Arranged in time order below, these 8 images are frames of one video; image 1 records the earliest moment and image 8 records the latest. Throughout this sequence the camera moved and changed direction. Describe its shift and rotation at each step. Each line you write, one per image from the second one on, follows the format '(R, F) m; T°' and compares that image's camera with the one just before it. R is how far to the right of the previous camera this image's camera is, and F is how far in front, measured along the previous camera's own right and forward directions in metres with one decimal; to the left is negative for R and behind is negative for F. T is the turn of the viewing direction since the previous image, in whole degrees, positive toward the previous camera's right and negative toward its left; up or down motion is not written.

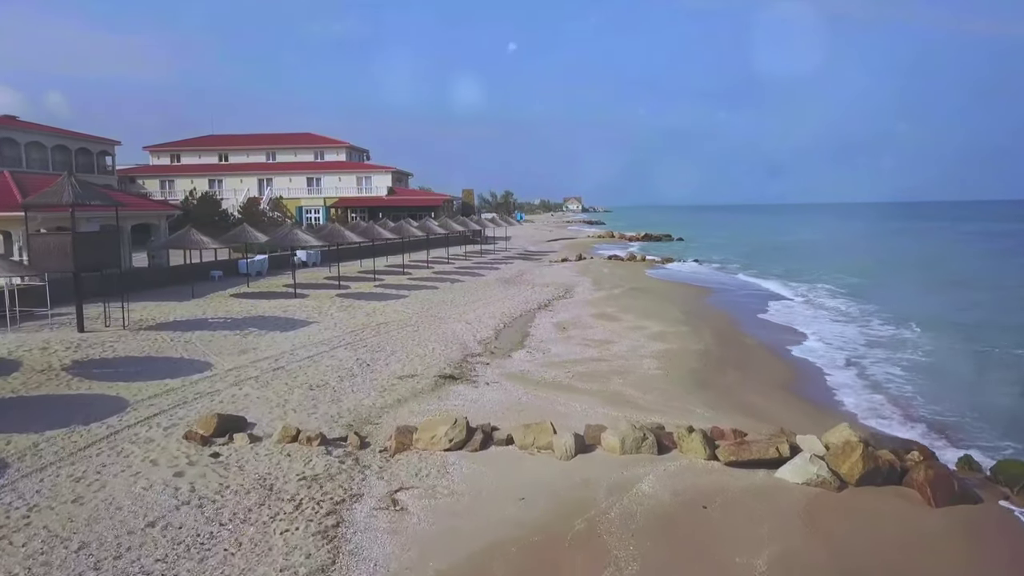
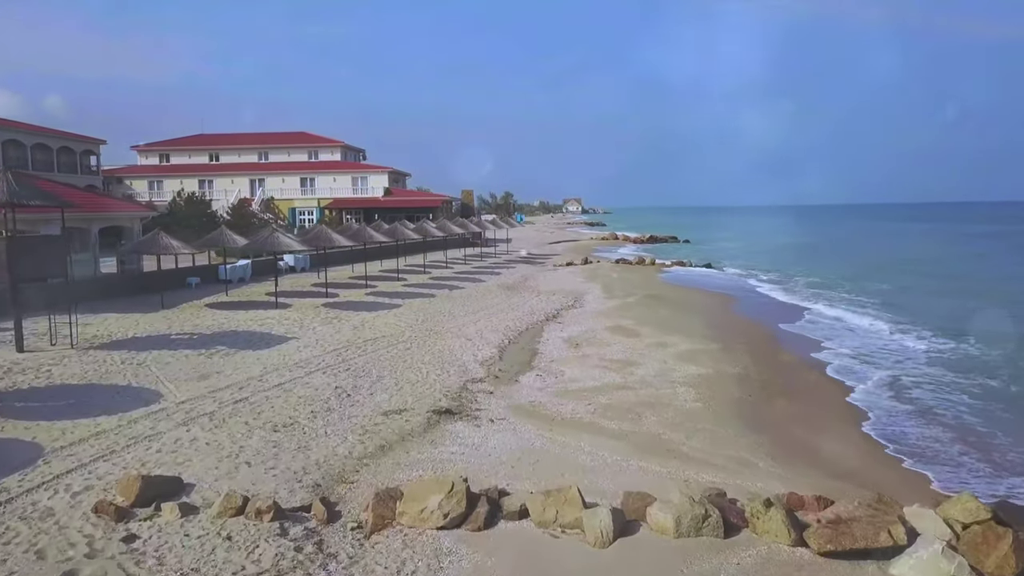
(-0.1, +2.3) m; 0°
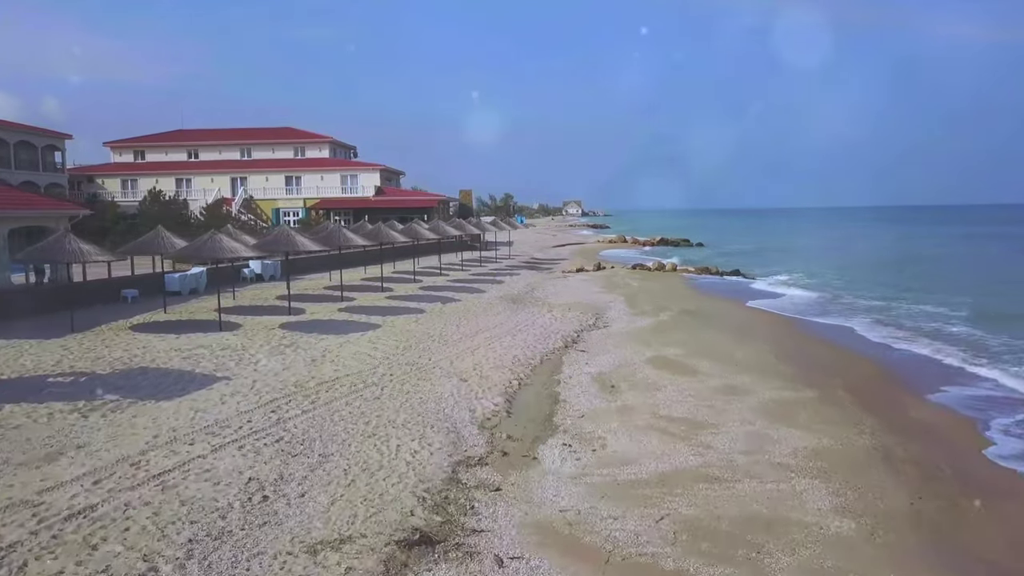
(-0.2, +4.6) m; 0°
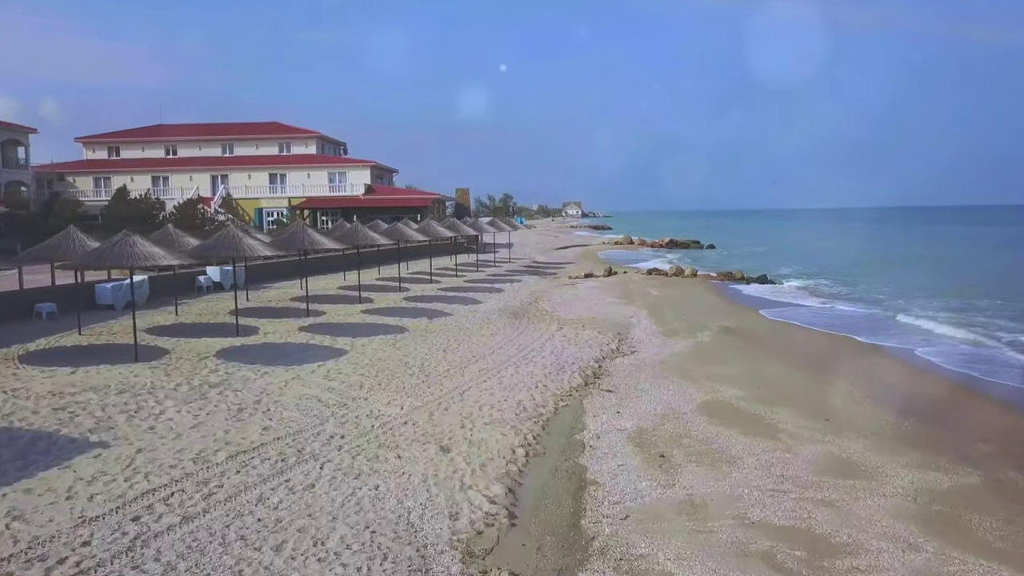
(0.0, +3.9) m; 0°
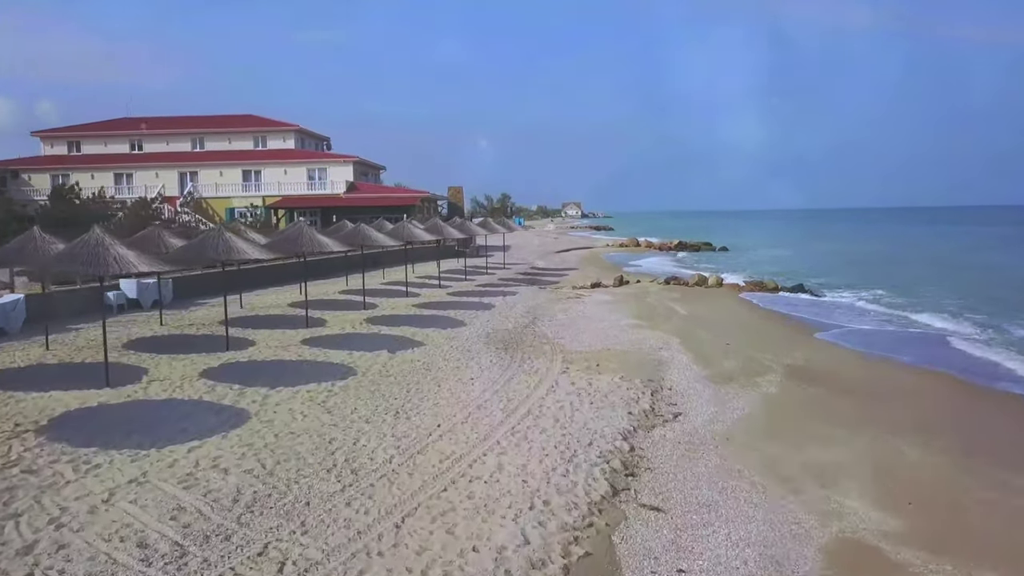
(+0.2, +4.7) m; 0°
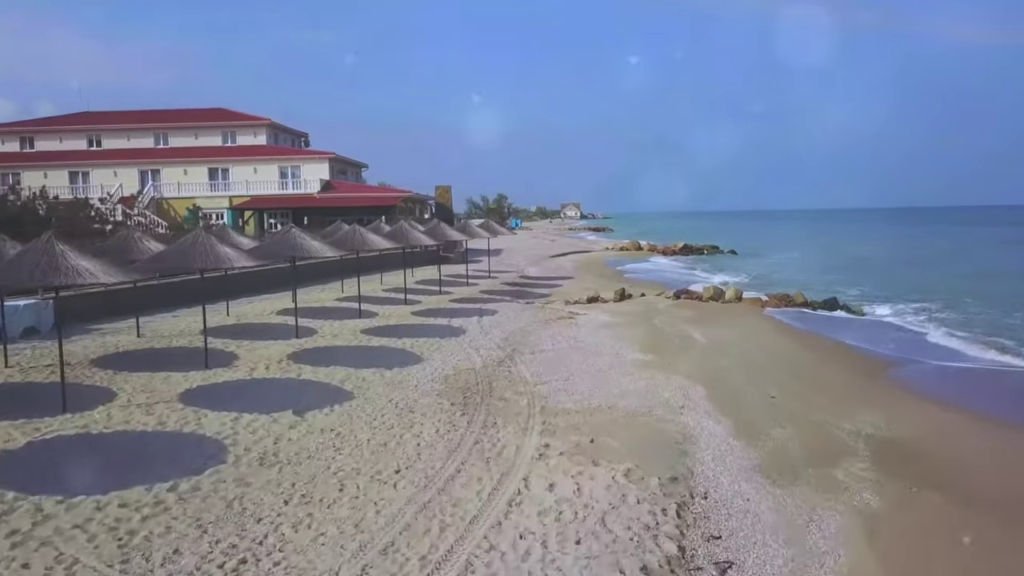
(+0.5, +4.2) m; 0°
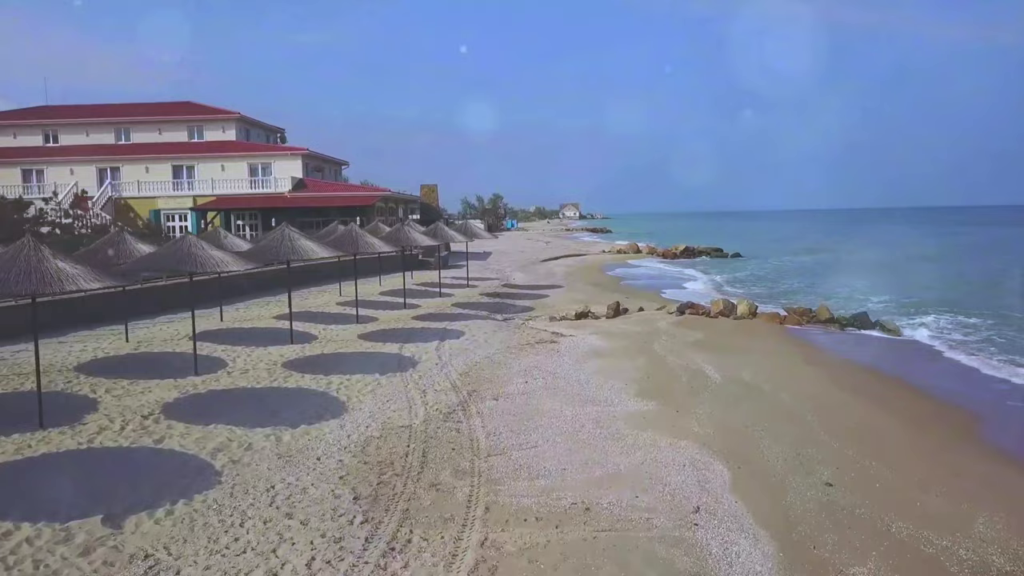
(+0.6, +3.5) m; 0°
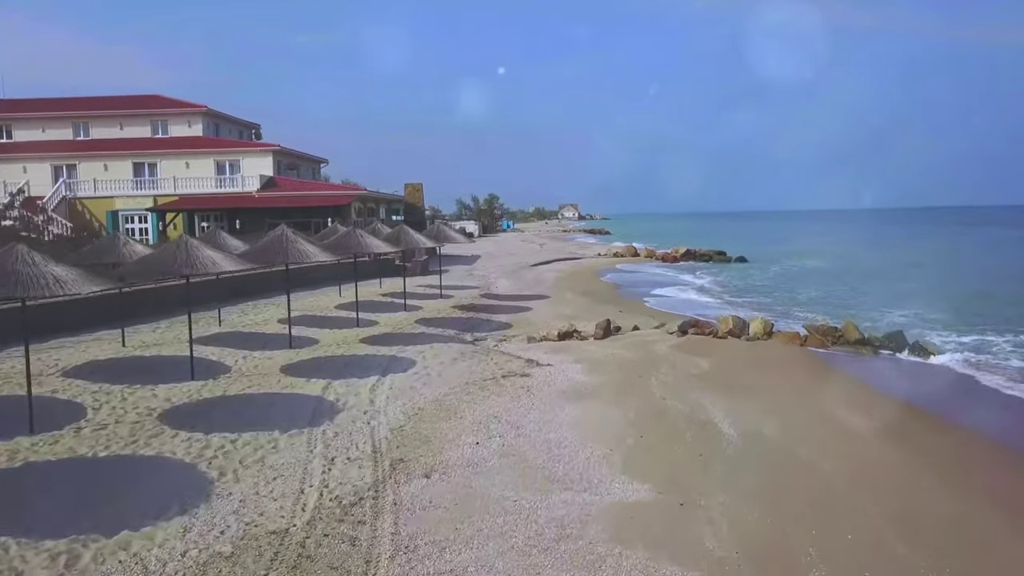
(+0.6, +3.2) m; 0°
